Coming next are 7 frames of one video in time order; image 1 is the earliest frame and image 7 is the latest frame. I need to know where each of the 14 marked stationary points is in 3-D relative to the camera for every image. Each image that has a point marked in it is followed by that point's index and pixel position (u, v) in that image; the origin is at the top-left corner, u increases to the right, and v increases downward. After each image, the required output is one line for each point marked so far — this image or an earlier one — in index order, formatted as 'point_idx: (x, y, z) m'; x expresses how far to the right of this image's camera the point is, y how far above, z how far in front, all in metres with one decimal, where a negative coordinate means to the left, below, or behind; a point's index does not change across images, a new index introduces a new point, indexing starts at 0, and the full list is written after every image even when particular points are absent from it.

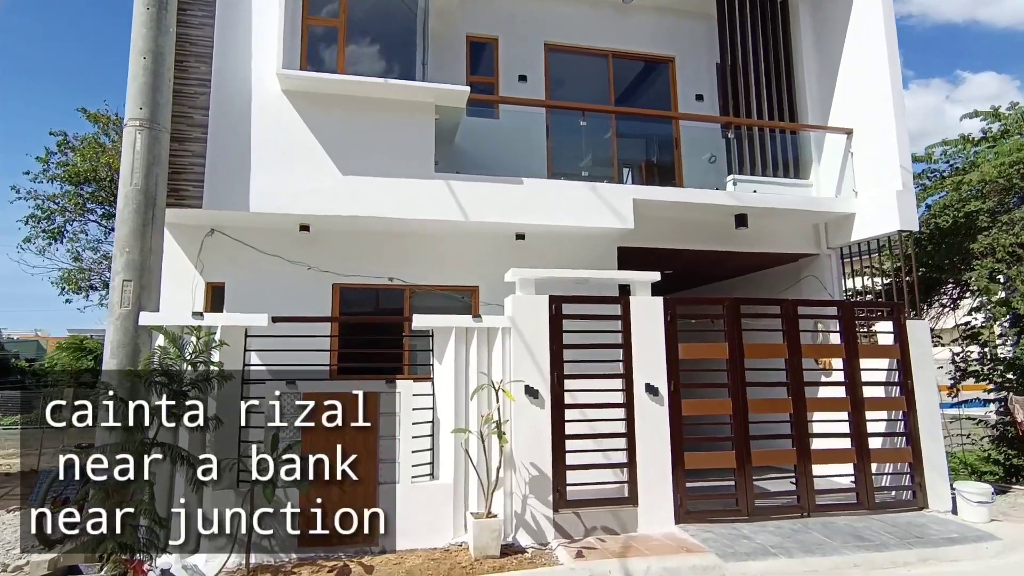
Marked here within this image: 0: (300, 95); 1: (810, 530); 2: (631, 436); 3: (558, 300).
0: (-2.4, +2.2, +6.6) m
1: (+3.1, -2.5, +6.2) m
2: (+1.3, -1.6, +6.3) m
3: (+0.5, -0.1, +6.3) m
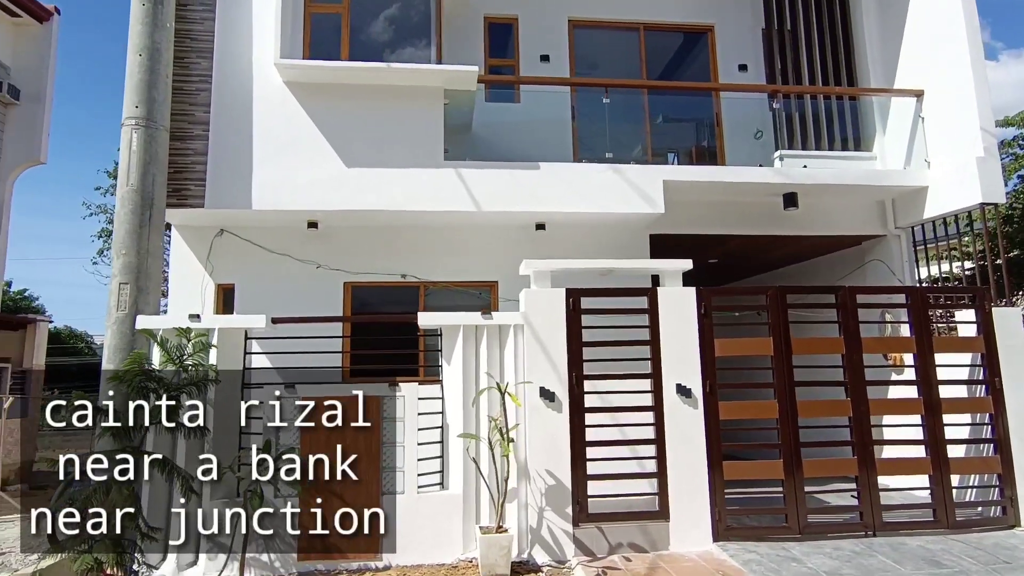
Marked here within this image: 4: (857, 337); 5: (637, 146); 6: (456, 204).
0: (-2.3, +2.2, +6.4) m
1: (+3.3, -2.4, +5.3) m
2: (+1.4, -1.5, +5.6) m
3: (+0.6, 0.0, +5.8) m
4: (+3.5, -0.5, +6.0) m
5: (+1.5, +1.7, +6.9) m
6: (-0.6, +0.9, +6.4) m
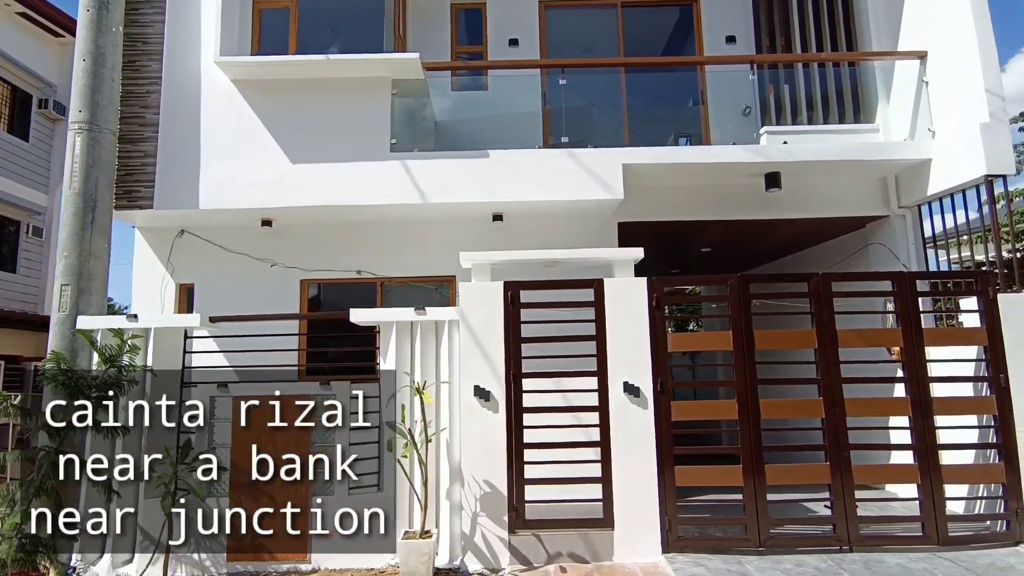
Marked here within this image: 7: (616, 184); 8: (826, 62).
0: (-2.8, +2.2, +6.3) m
1: (+2.7, -2.3, +4.8) m
2: (+0.8, -1.4, +5.2) m
3: (0.0, 0.0, +5.4) m
4: (+2.9, -0.4, +5.3) m
5: (+1.0, +1.7, +6.5) m
6: (-1.2, +1.0, +6.2) m
7: (+1.1, +1.1, +6.2) m
8: (+3.6, +2.6, +6.7) m
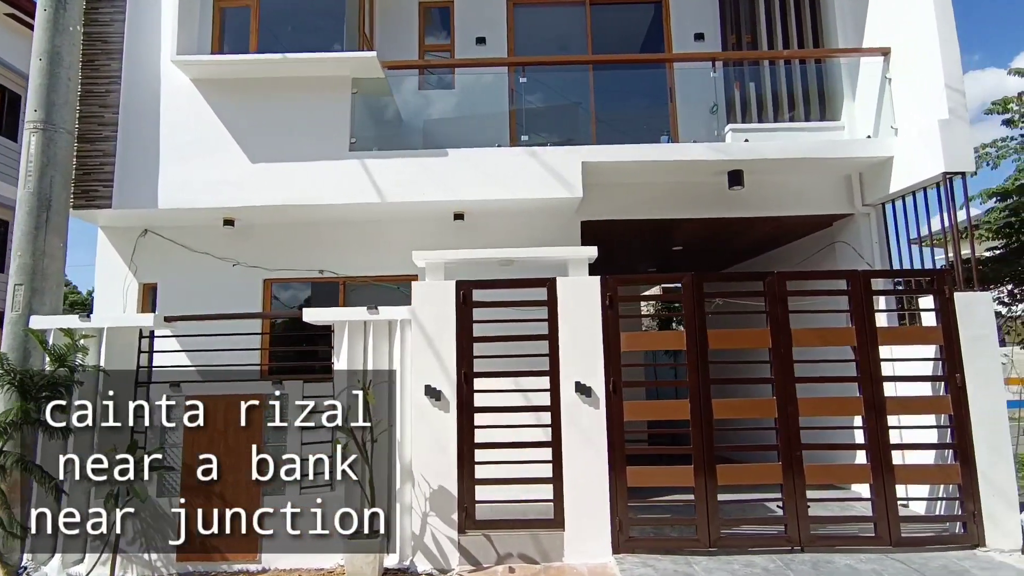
0: (-3.3, +2.2, +6.3) m
1: (+2.2, -2.3, +4.7) m
2: (+0.4, -1.4, +5.2) m
3: (-0.4, 0.0, +5.4) m
4: (+2.5, -0.4, +5.3) m
5: (+0.5, +1.8, +6.5) m
6: (-1.6, +1.0, +6.2) m
7: (+0.6, +1.1, +6.2) m
8: (+3.1, +2.6, +6.6) m
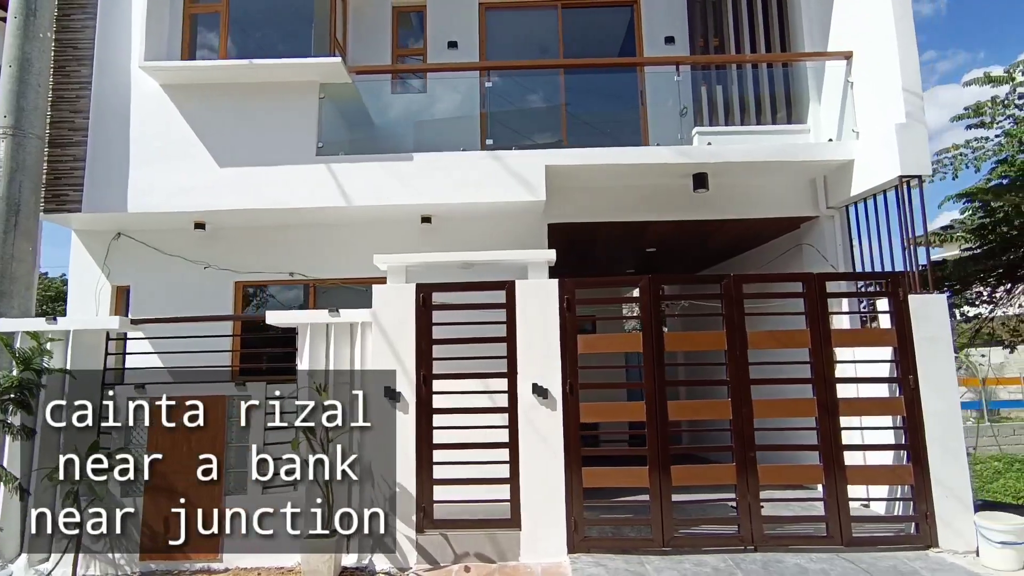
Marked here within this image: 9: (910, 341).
0: (-3.7, +2.2, +6.4) m
1: (+1.8, -2.3, +4.8) m
2: (0.0, -1.4, +5.3) m
3: (-0.8, 0.0, +5.5) m
4: (+2.1, -0.4, +5.4) m
5: (+0.2, +1.7, +6.5) m
6: (-2.0, +0.9, +6.2) m
7: (+0.3, +1.1, +6.2) m
8: (+2.8, +2.5, +6.7) m
9: (+3.6, -0.5, +5.4) m
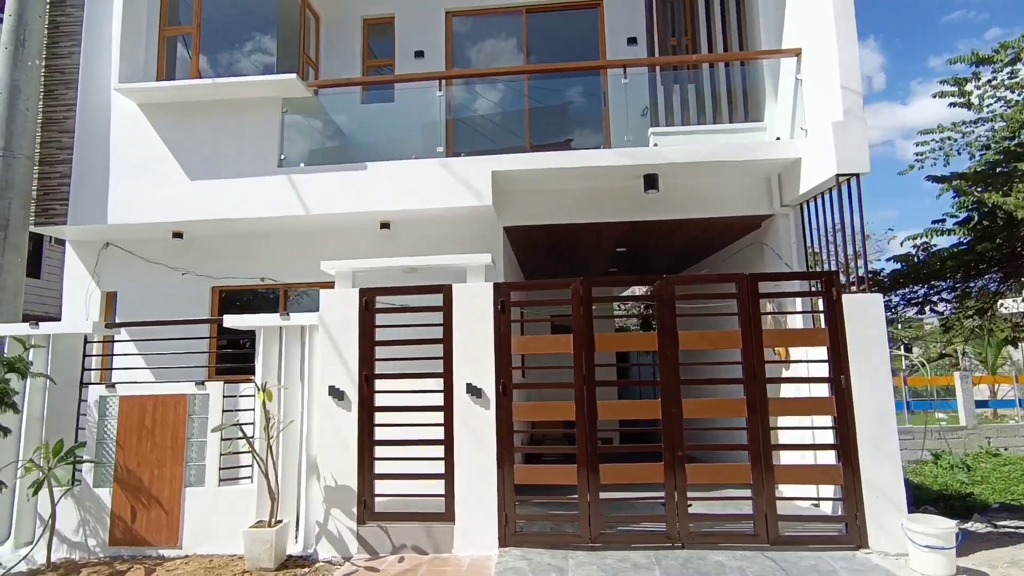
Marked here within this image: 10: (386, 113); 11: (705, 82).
0: (-4.2, +2.1, +6.9) m
1: (+1.2, -2.3, +4.9) m
2: (-0.6, -1.4, +5.5) m
3: (-1.4, 0.0, +5.8) m
4: (+1.5, -0.4, +5.4) m
5: (-0.4, +1.7, +6.7) m
6: (-2.5, +0.9, +6.6) m
7: (-0.3, +1.1, +6.4) m
8: (+2.2, +2.5, +6.7) m
9: (+3.0, -0.5, +5.3) m
10: (-1.4, +2.0, +6.8) m
11: (+2.1, +2.3, +6.6) m
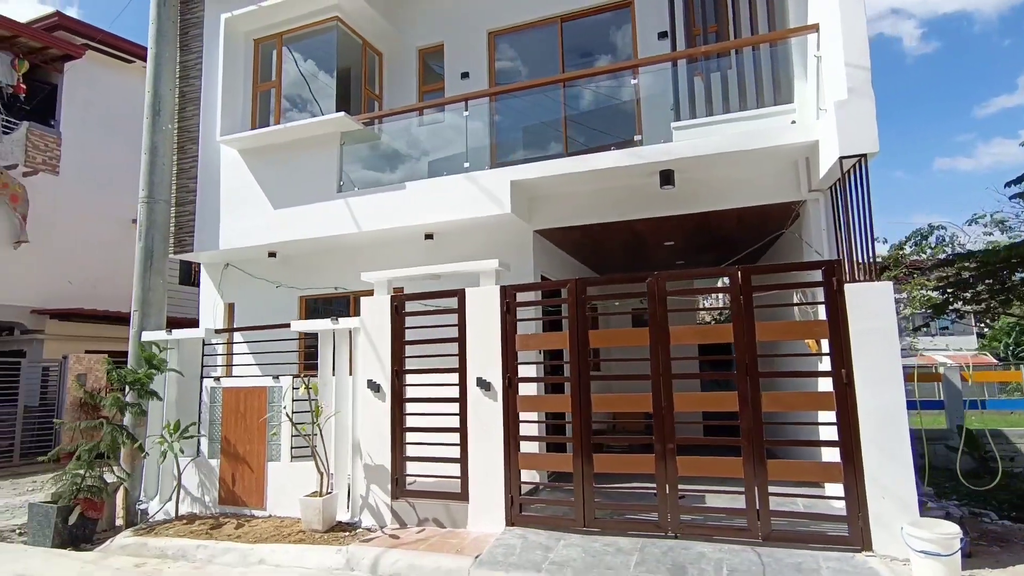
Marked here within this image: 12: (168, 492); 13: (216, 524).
0: (-3.8, +1.9, +8.4) m
1: (+1.1, -2.3, +5.1) m
2: (-0.5, -1.5, +6.2) m
3: (-1.3, -0.1, +6.6) m
4: (+1.4, -0.4, +5.6) m
5: (-0.1, +1.7, +7.3) m
6: (-2.2, +0.8, +7.7) m
7: (-0.1, +1.0, +7.0) m
8: (+2.3, +2.6, +6.5) m
9: (+2.9, -0.4, +5.0) m
10: (-1.1, +2.0, +7.6) m
11: (+2.2, +2.4, +6.5) m
12: (-4.4, -2.6, +7.5) m
13: (-3.4, -2.7, +6.8) m
